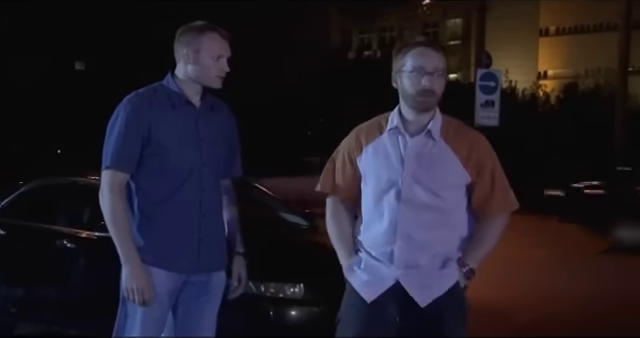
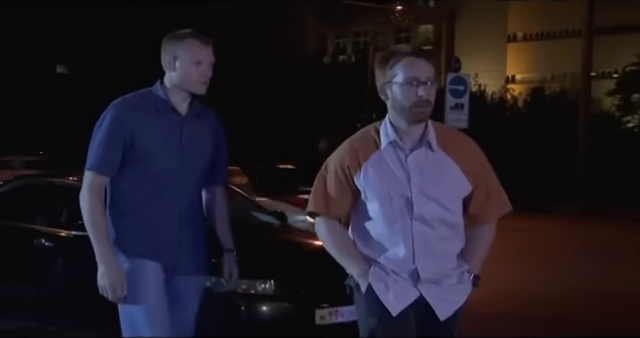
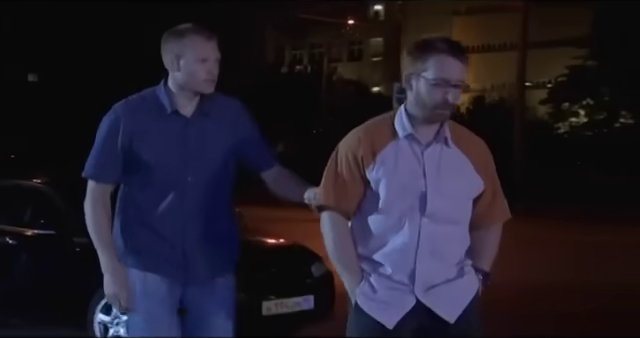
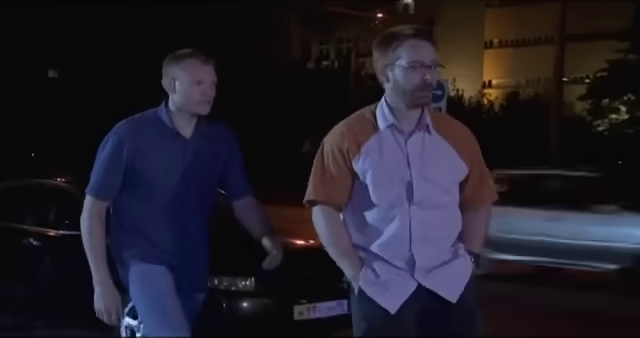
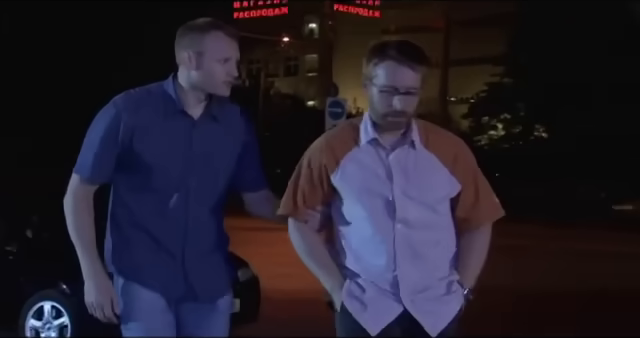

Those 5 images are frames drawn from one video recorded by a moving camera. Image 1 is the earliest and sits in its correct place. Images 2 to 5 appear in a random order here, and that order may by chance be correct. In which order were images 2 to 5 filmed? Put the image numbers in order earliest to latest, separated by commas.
2, 4, 3, 5
